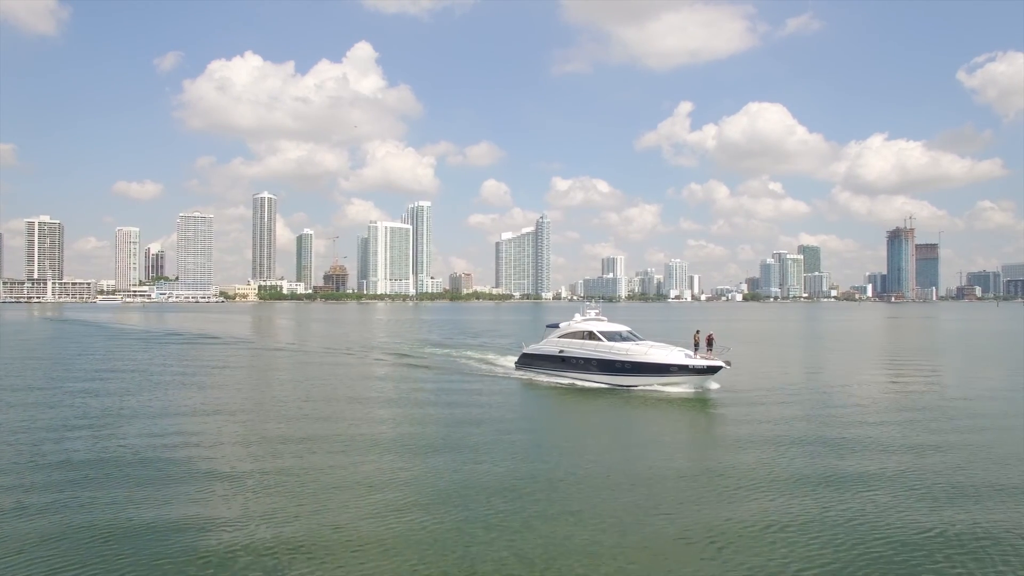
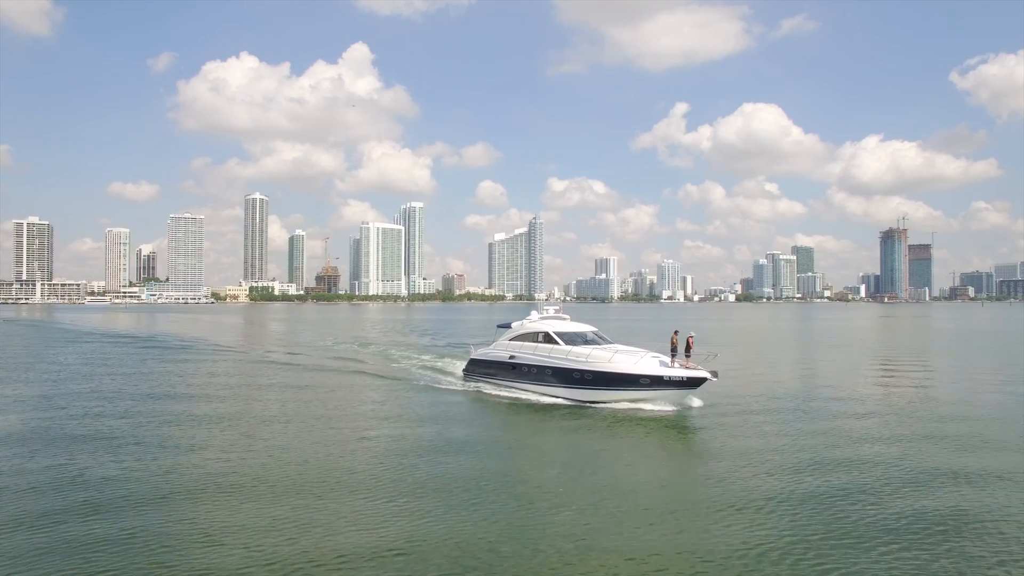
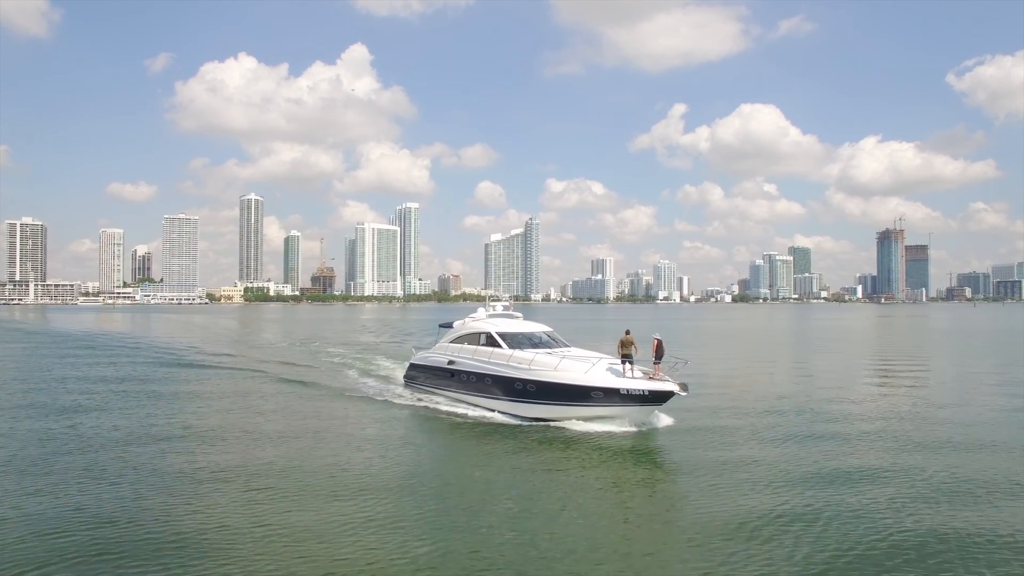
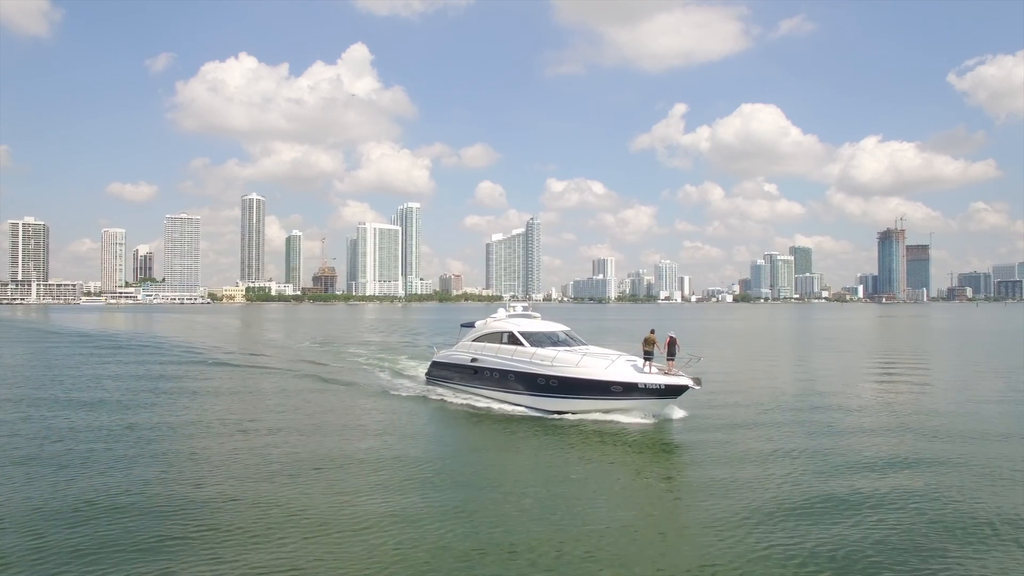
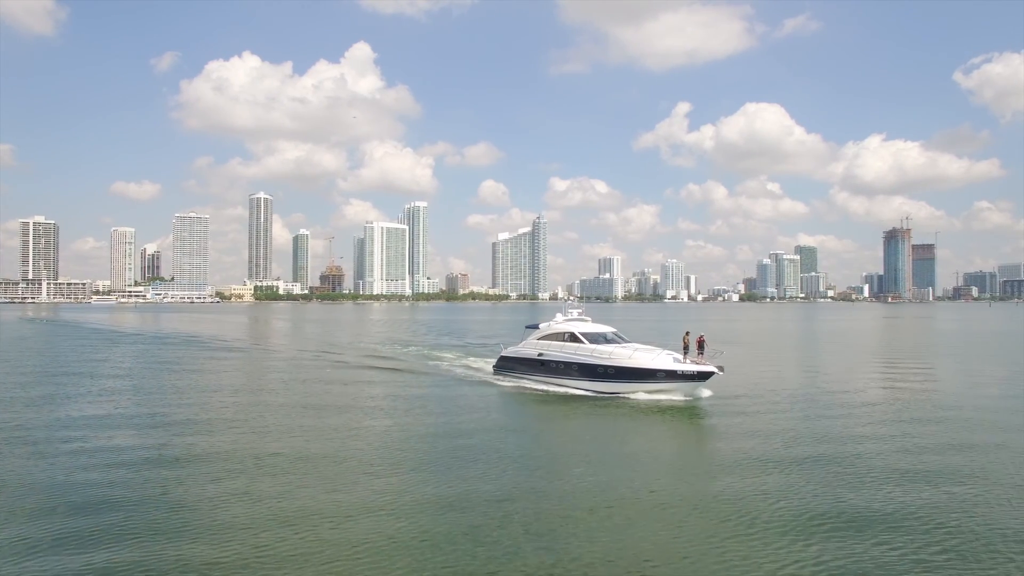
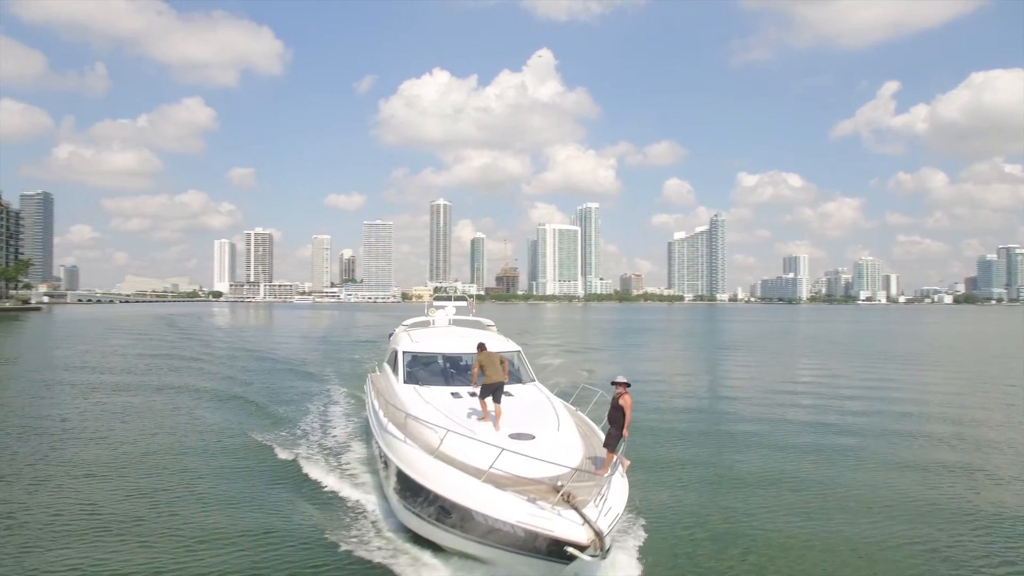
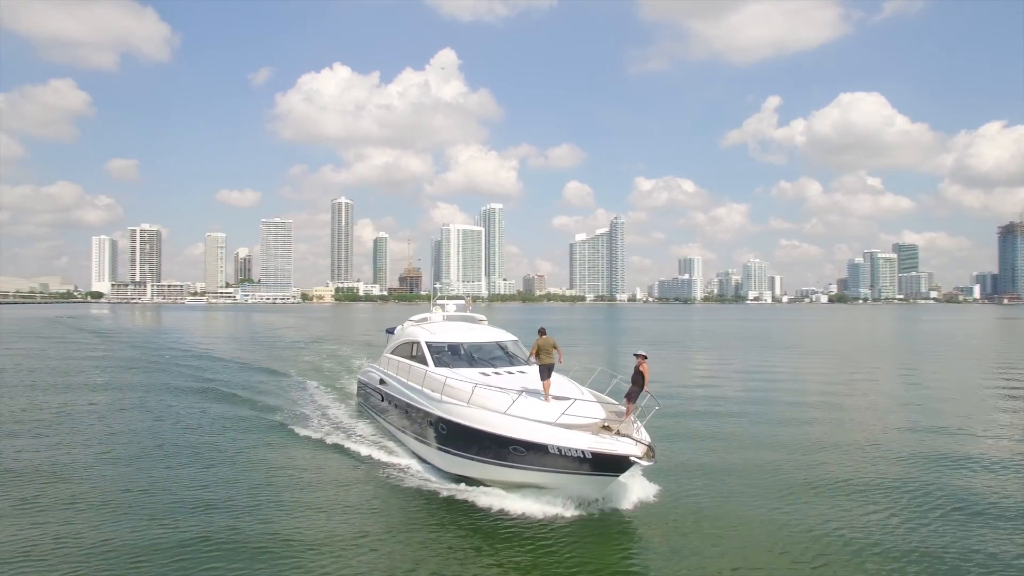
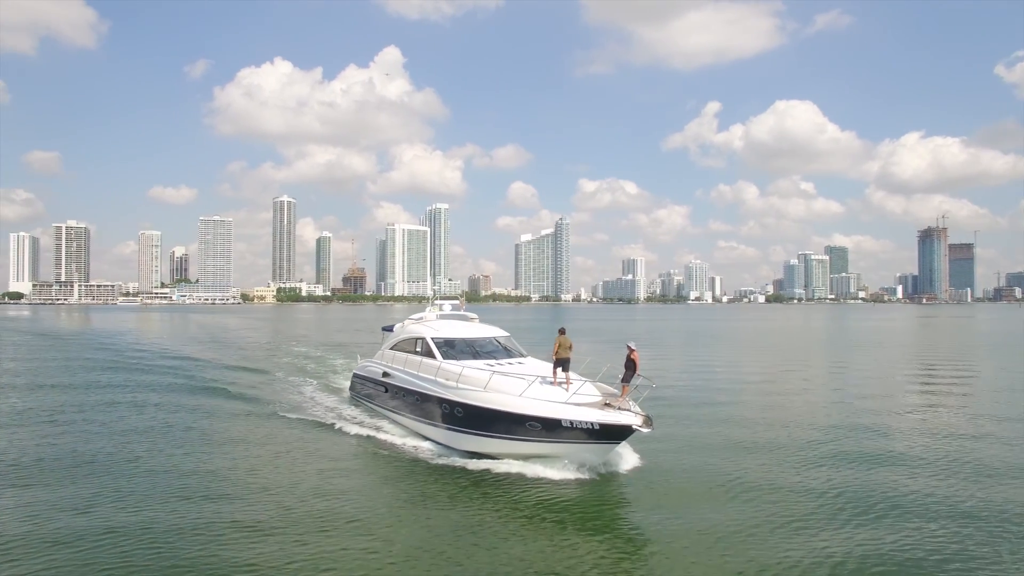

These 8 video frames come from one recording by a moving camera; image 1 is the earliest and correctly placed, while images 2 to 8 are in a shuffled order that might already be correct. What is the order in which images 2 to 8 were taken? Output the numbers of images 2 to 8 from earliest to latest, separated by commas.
5, 2, 4, 3, 8, 7, 6
